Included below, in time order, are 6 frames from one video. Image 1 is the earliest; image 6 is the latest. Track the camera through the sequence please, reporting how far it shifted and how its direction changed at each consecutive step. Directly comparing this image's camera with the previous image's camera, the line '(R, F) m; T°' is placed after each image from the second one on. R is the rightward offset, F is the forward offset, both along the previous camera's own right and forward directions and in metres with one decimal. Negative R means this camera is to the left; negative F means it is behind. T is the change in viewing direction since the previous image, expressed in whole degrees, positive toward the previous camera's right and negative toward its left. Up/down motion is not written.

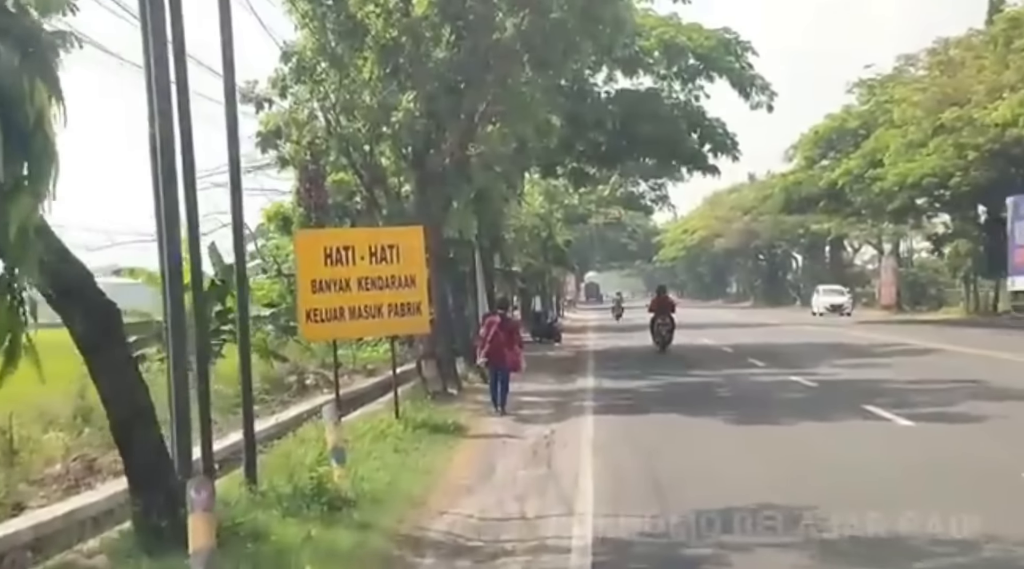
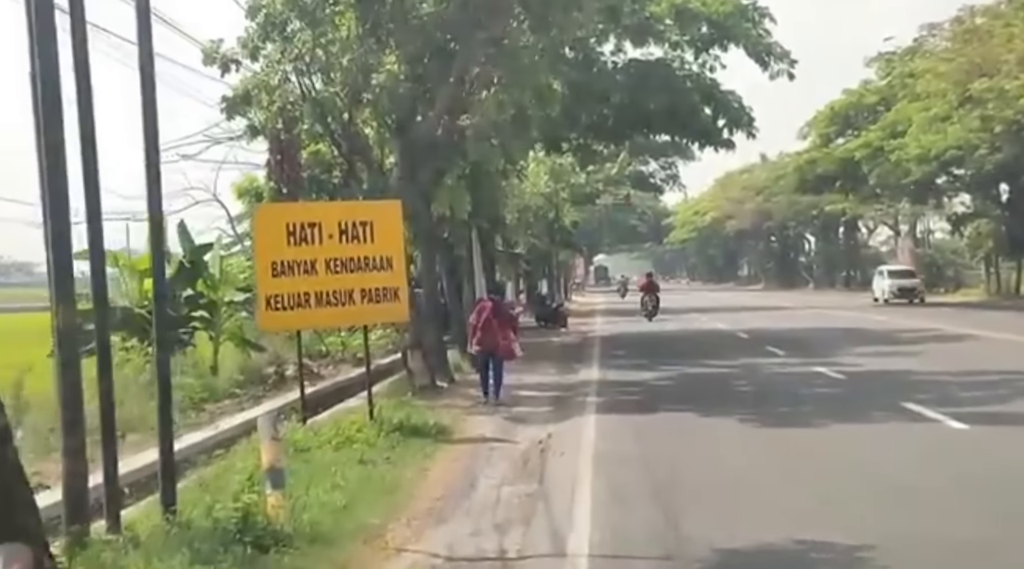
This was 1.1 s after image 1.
(+0.2, +1.8) m; 0°
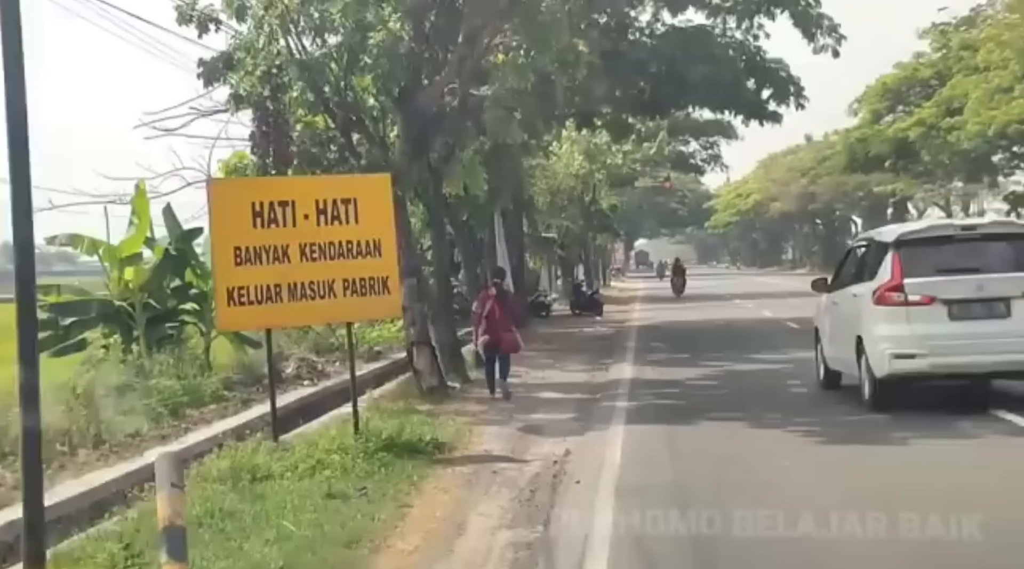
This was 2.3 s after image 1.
(+0.3, +2.1) m; -2°
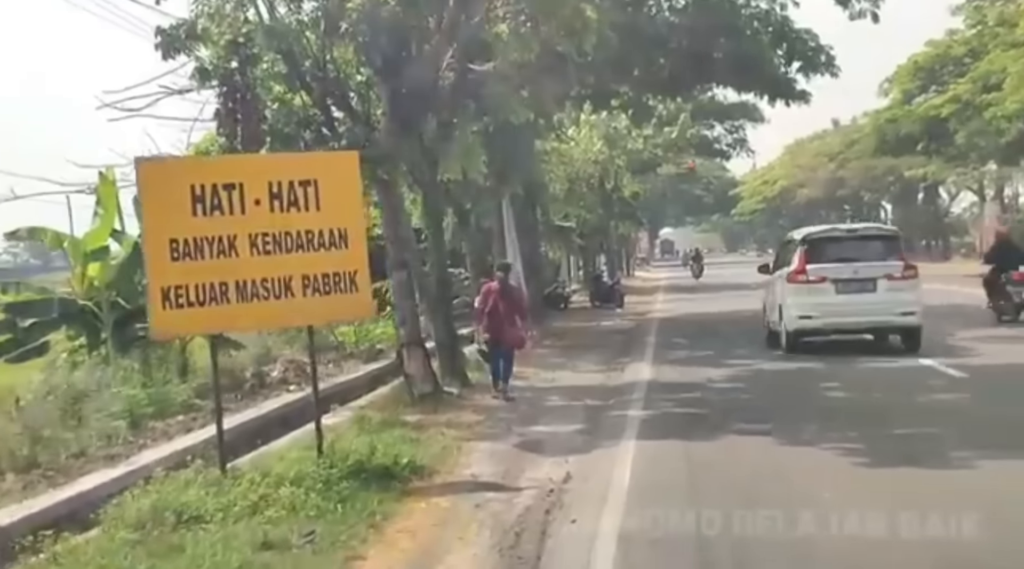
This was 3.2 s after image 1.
(+0.3, +1.6) m; -1°
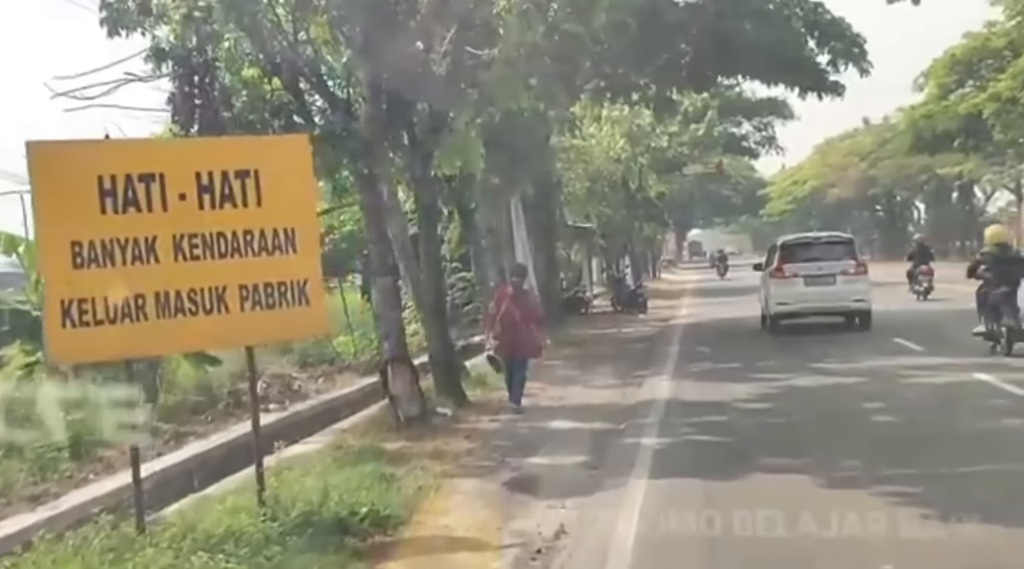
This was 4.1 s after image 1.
(+0.3, +1.6) m; -1°
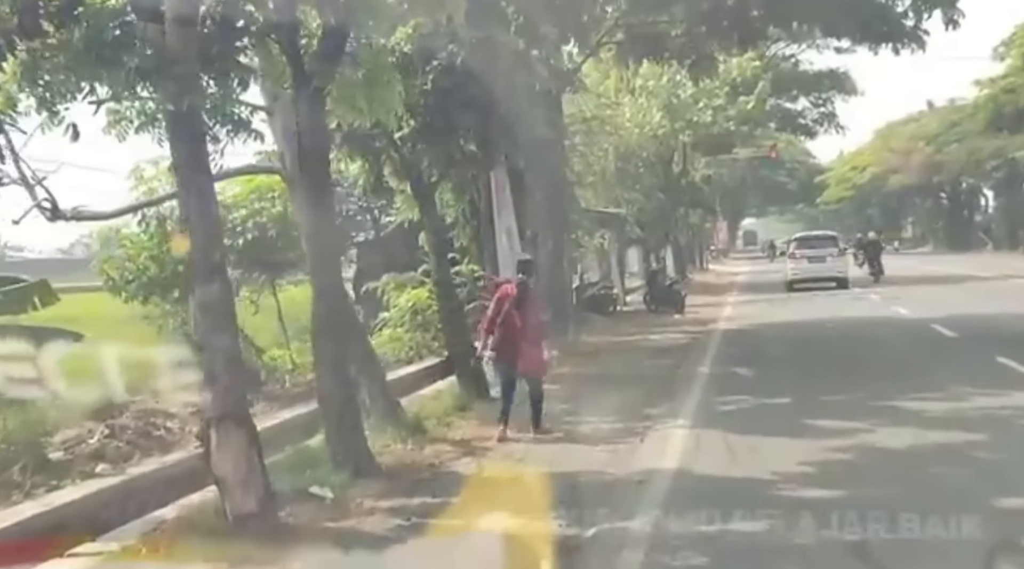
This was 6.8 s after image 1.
(+1.0, +4.8) m; -3°
